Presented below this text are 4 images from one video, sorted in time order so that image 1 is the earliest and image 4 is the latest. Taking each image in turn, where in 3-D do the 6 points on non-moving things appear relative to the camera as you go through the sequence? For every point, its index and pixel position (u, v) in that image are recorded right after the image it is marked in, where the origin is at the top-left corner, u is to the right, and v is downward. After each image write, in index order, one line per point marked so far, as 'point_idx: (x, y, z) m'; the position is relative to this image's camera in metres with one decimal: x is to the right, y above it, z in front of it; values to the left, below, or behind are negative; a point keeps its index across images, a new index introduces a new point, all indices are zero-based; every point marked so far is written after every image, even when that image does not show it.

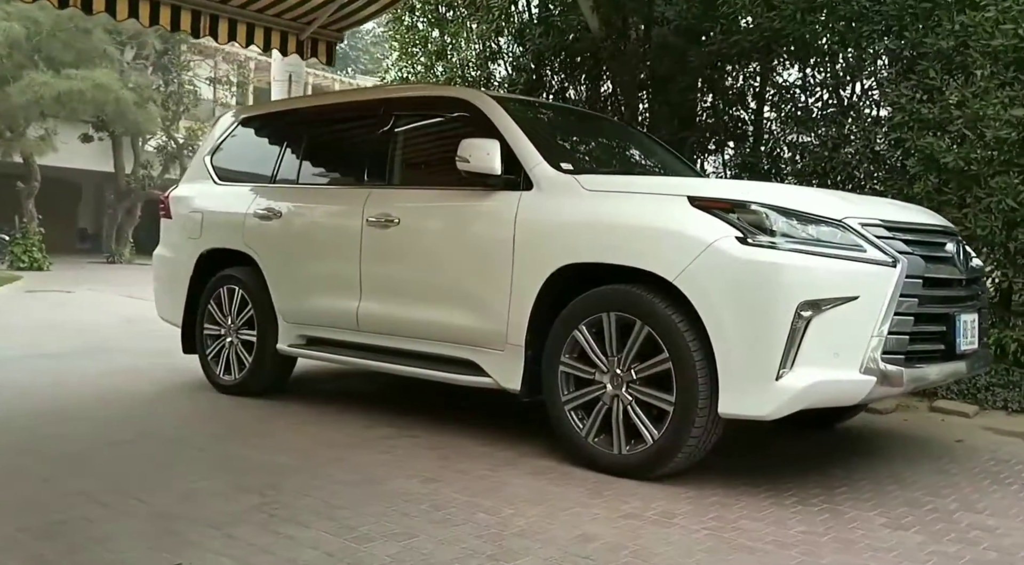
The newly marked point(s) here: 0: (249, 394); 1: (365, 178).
0: (-1.9, -0.8, +6.3) m
1: (-0.9, +0.7, +5.7) m
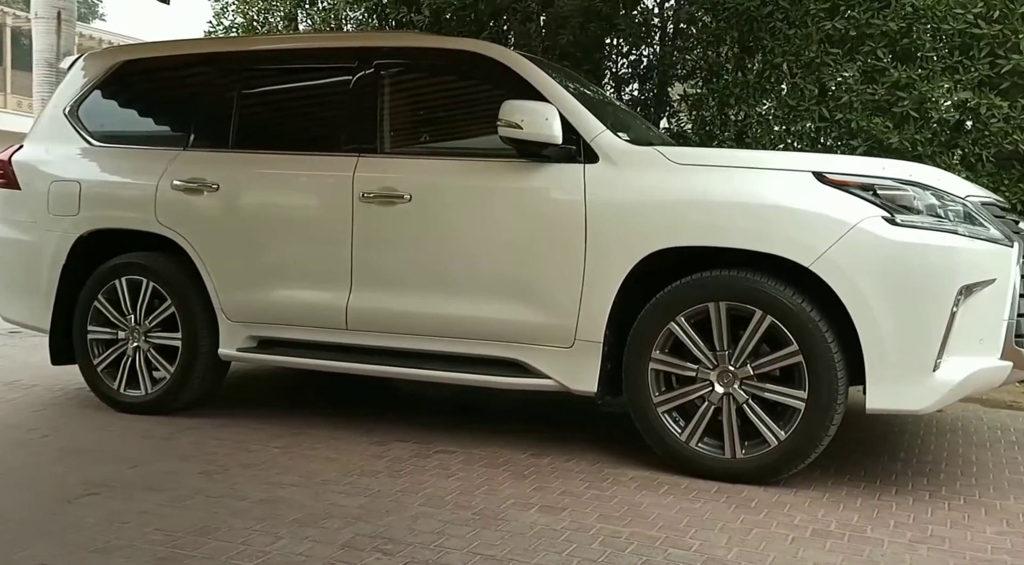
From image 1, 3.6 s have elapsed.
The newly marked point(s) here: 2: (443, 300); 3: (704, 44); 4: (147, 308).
0: (-2.0, -0.8, +5.2) m
1: (-0.9, +0.8, +4.8) m
2: (-0.3, -0.1, +4.4) m
3: (+1.5, +2.0, +7.1) m
4: (-2.2, -0.1, +5.2) m
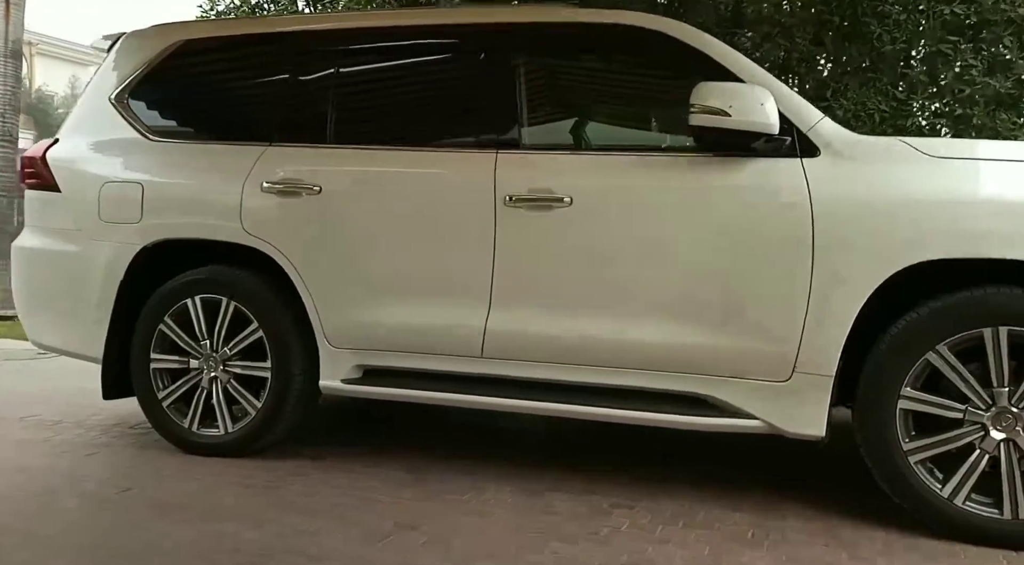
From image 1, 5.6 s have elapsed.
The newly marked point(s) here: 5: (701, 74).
0: (-1.3, -0.9, +4.4) m
1: (-0.2, +0.7, +4.1) m
2: (+0.5, -0.2, +3.7) m
3: (+2.2, +1.9, +6.5) m
4: (-1.4, -0.2, +4.4) m
5: (+0.9, +0.9, +3.9) m
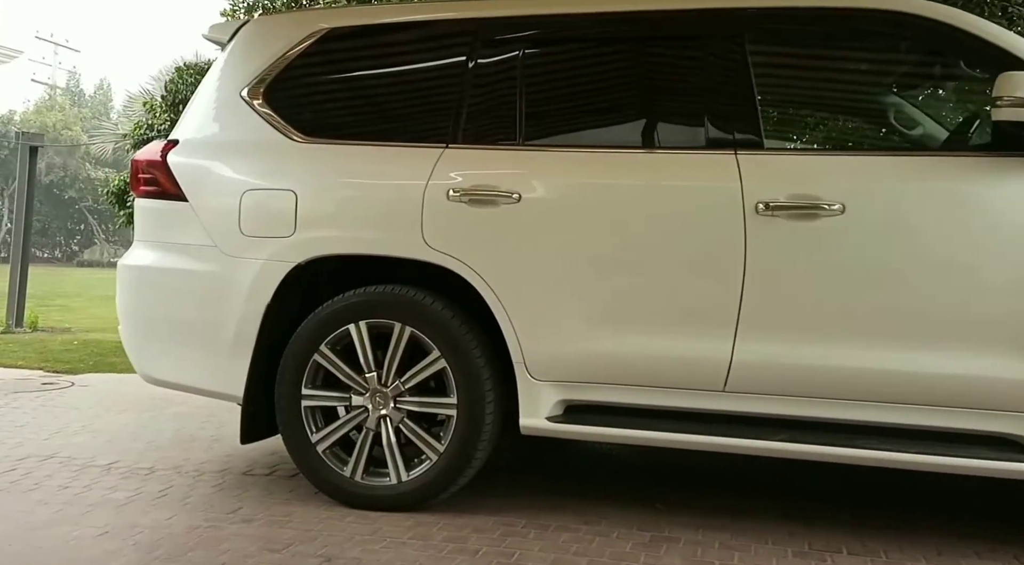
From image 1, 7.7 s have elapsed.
0: (-0.4, -1.0, +3.7) m
1: (+0.8, +0.6, +3.5) m
2: (+1.4, -0.2, +3.2) m
3: (+3.0, +1.8, +6.1) m
4: (-0.5, -0.3, +3.8) m
5: (+1.8, +0.8, +3.4) m
